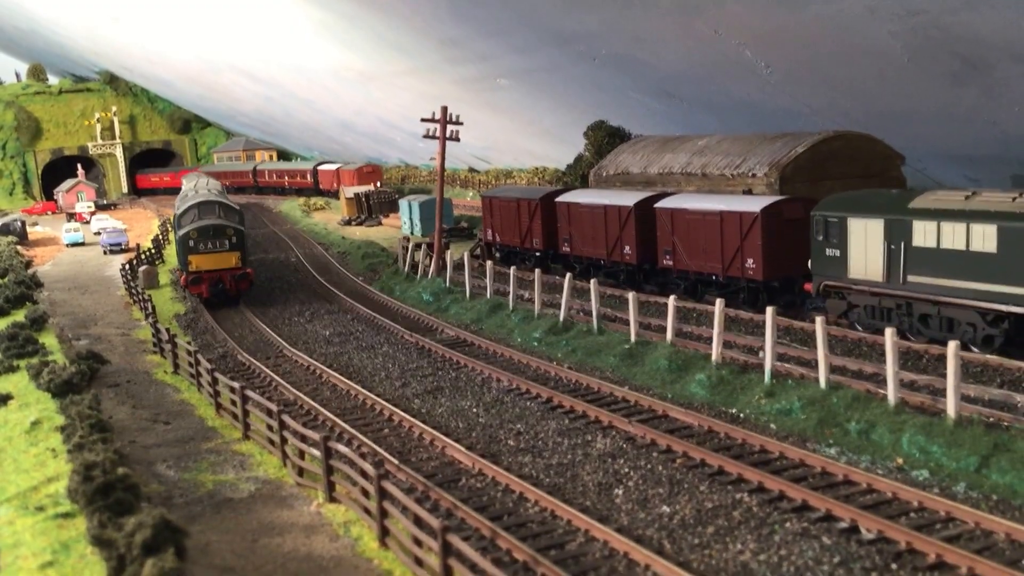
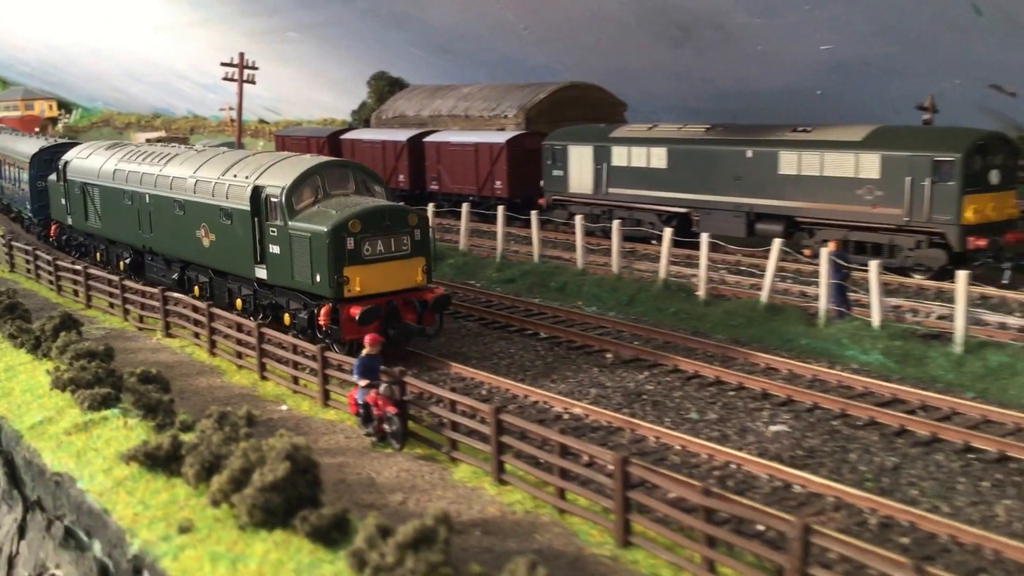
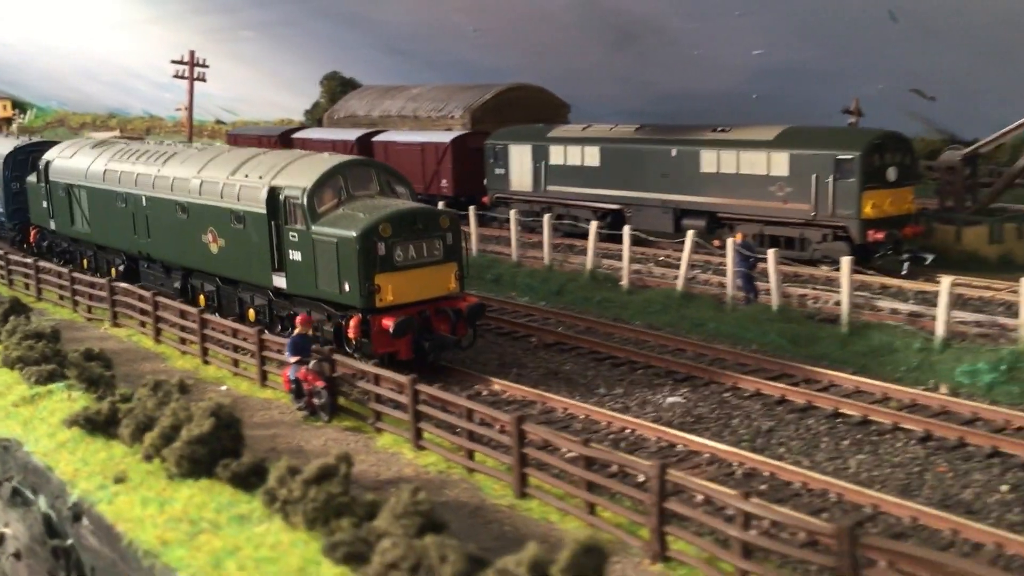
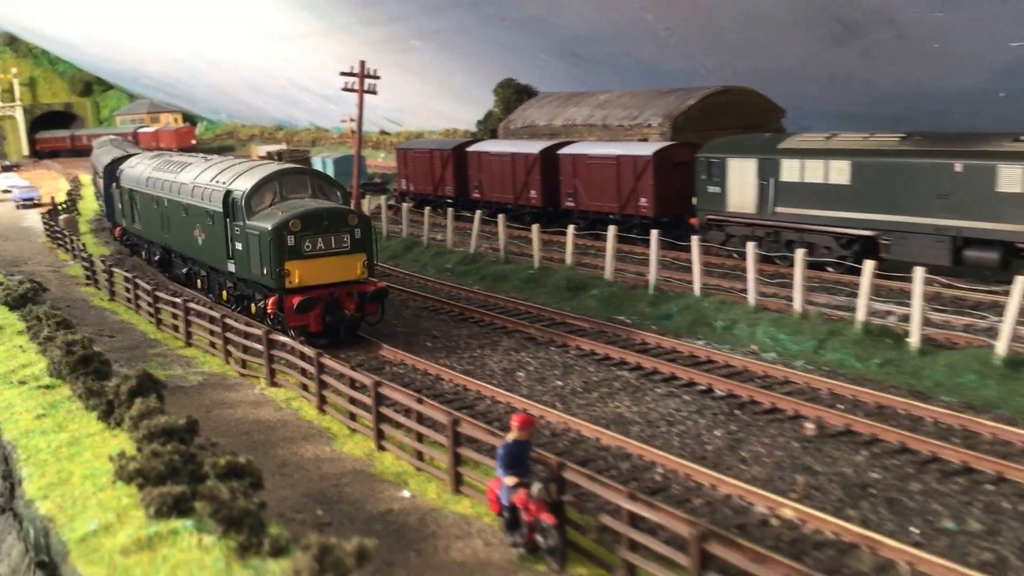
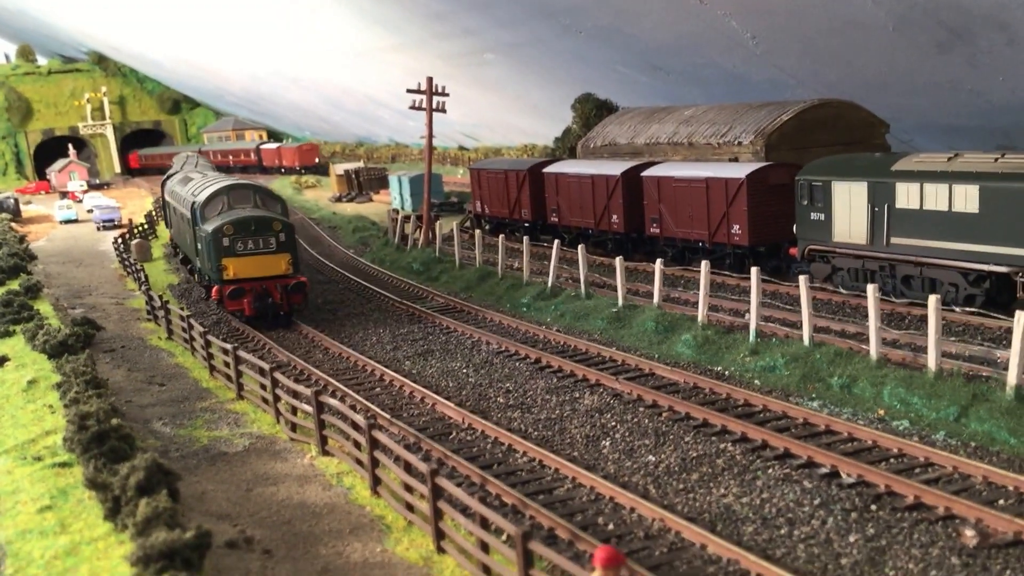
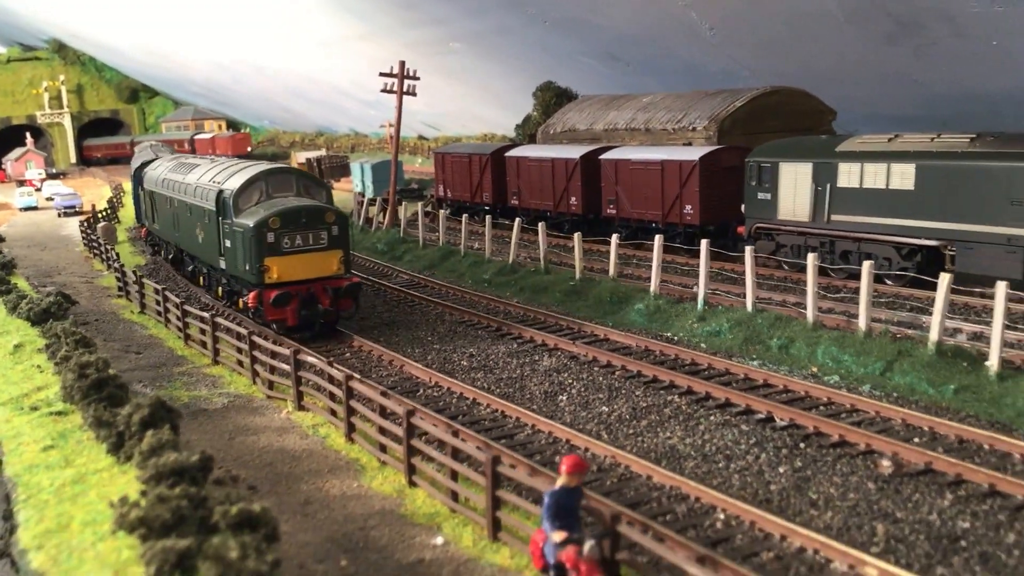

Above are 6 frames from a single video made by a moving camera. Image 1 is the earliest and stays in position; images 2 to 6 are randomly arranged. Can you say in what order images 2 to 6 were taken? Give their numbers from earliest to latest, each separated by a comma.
5, 6, 4, 2, 3
